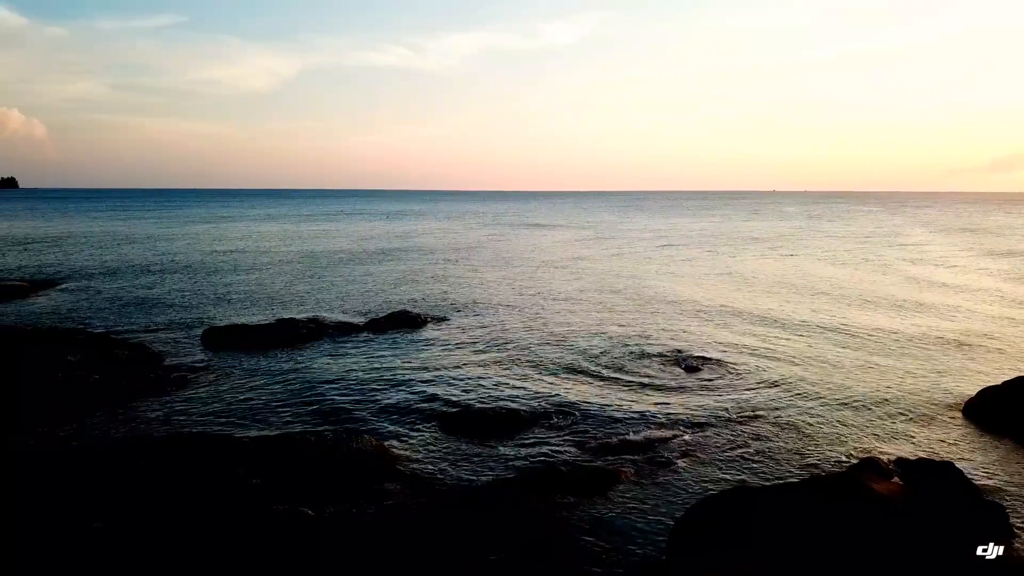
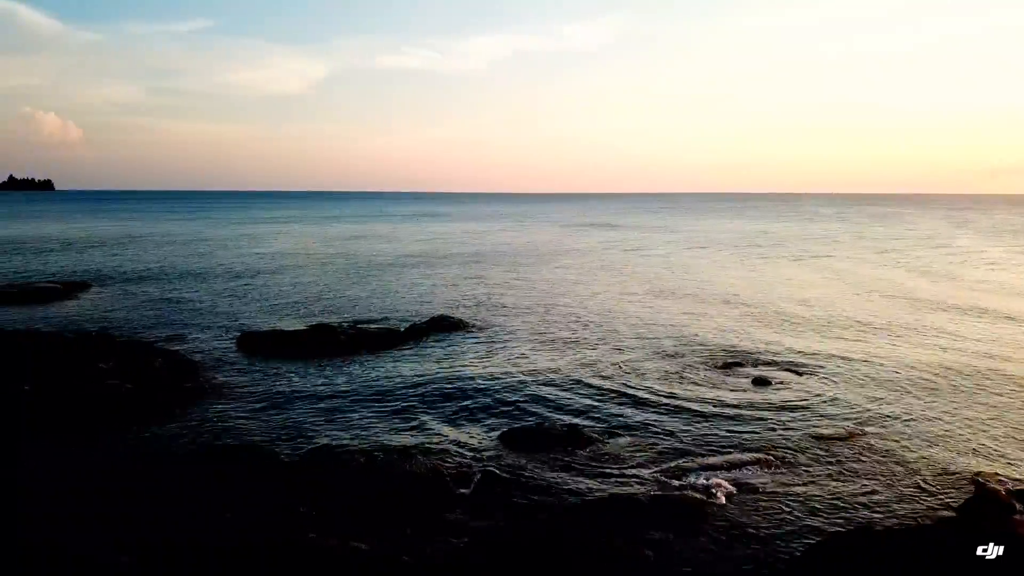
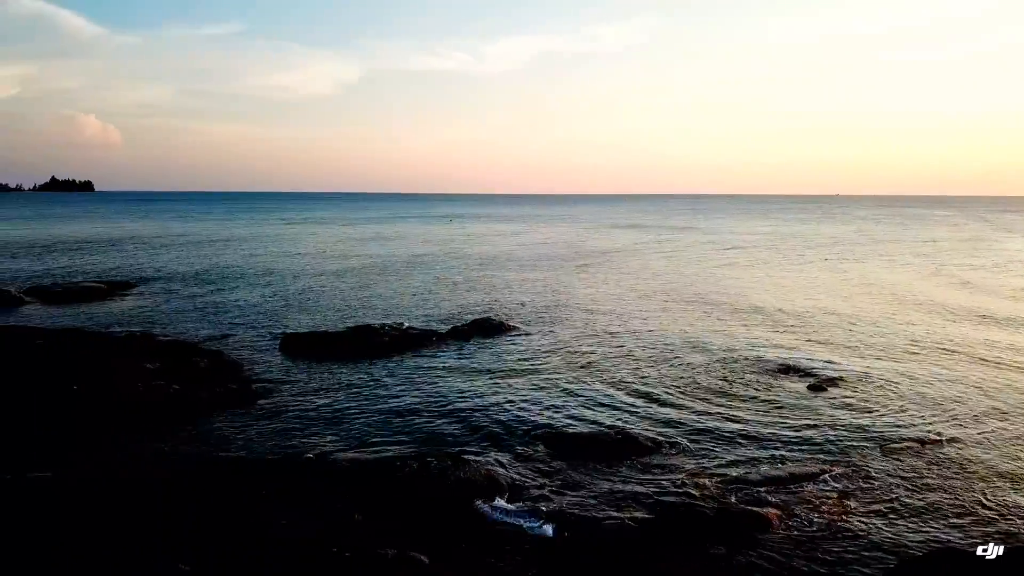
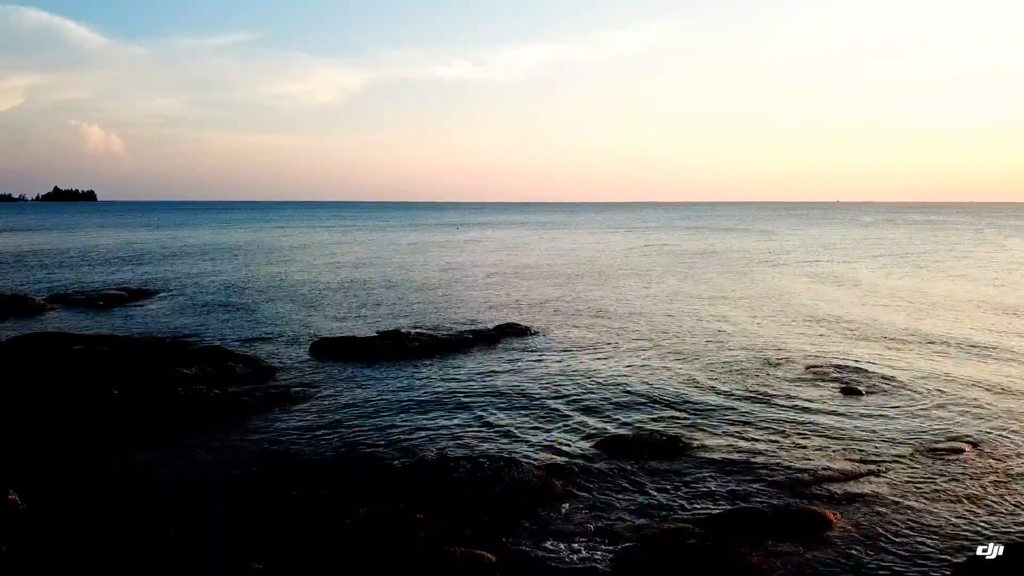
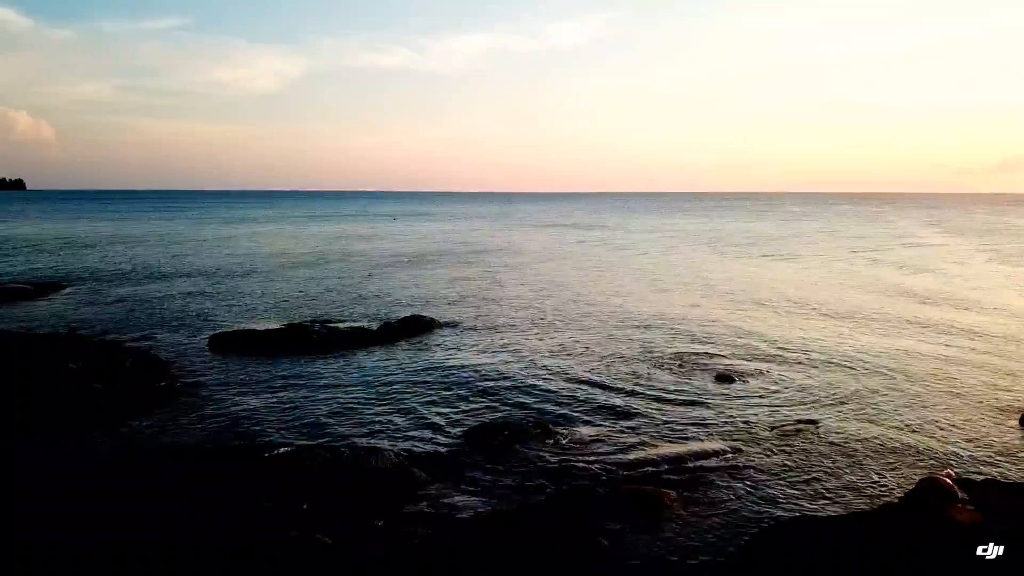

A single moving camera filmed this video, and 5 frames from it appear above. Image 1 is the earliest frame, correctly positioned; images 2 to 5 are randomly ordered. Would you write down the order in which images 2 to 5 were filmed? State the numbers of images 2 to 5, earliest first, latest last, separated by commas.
5, 2, 3, 4
